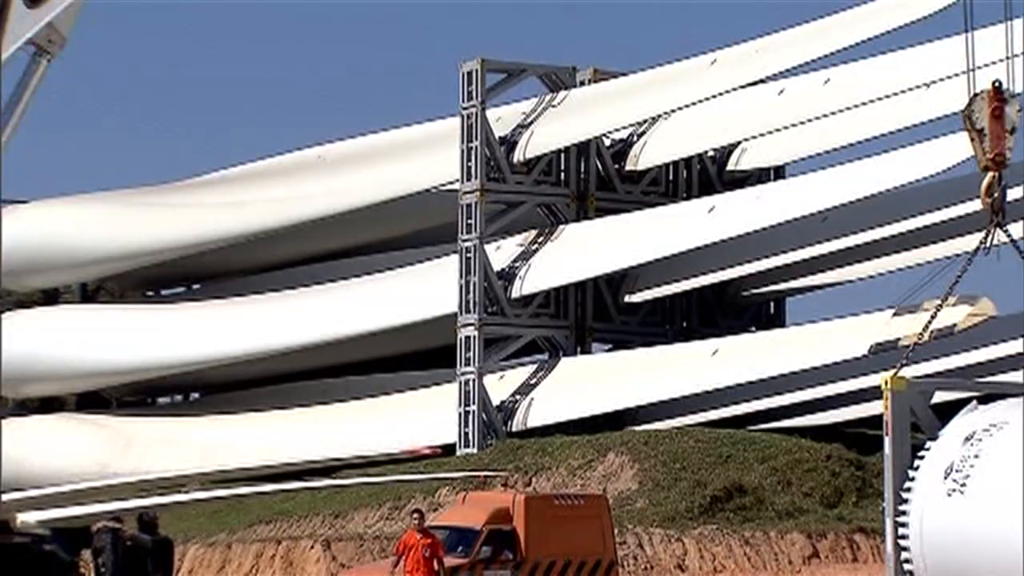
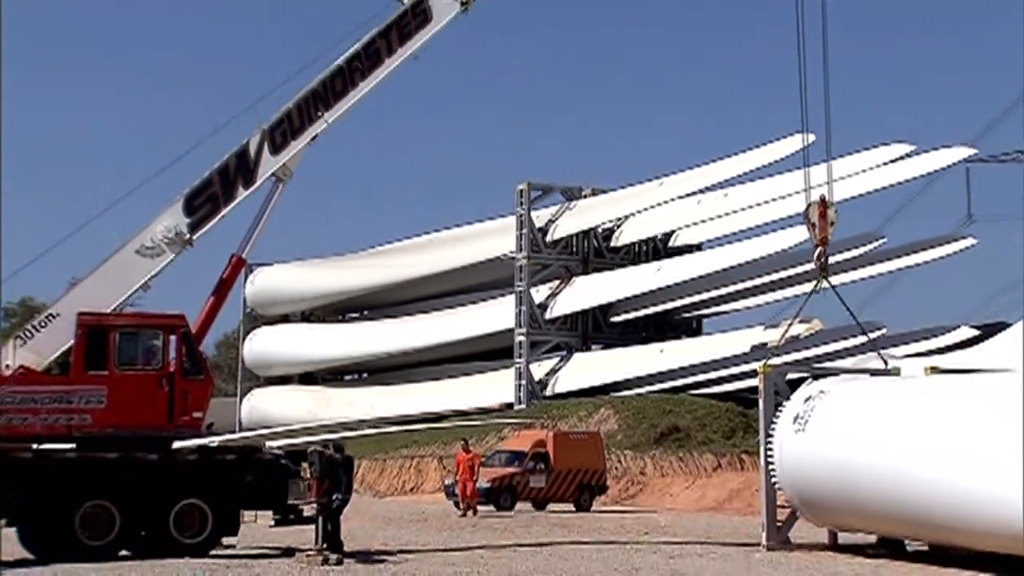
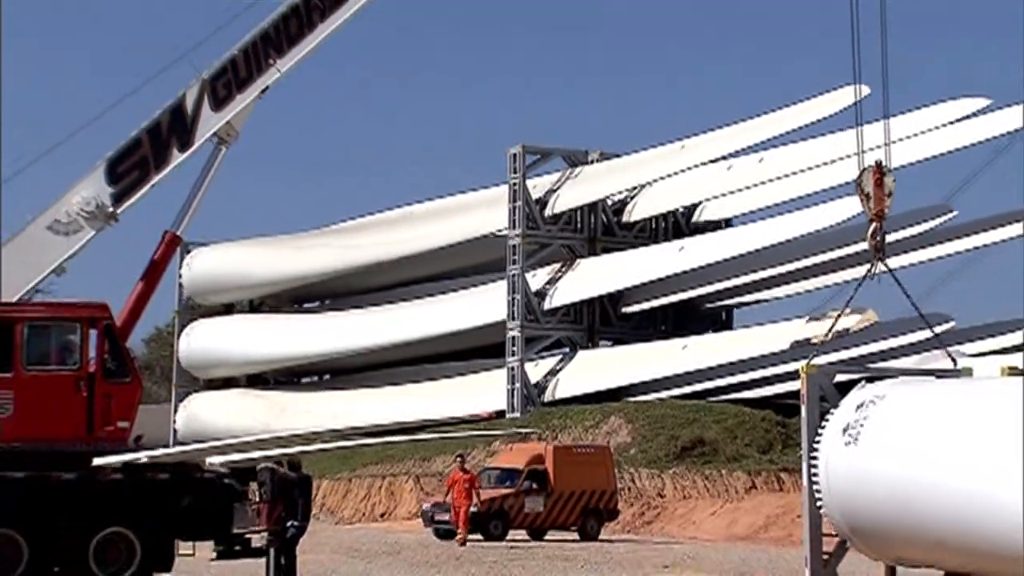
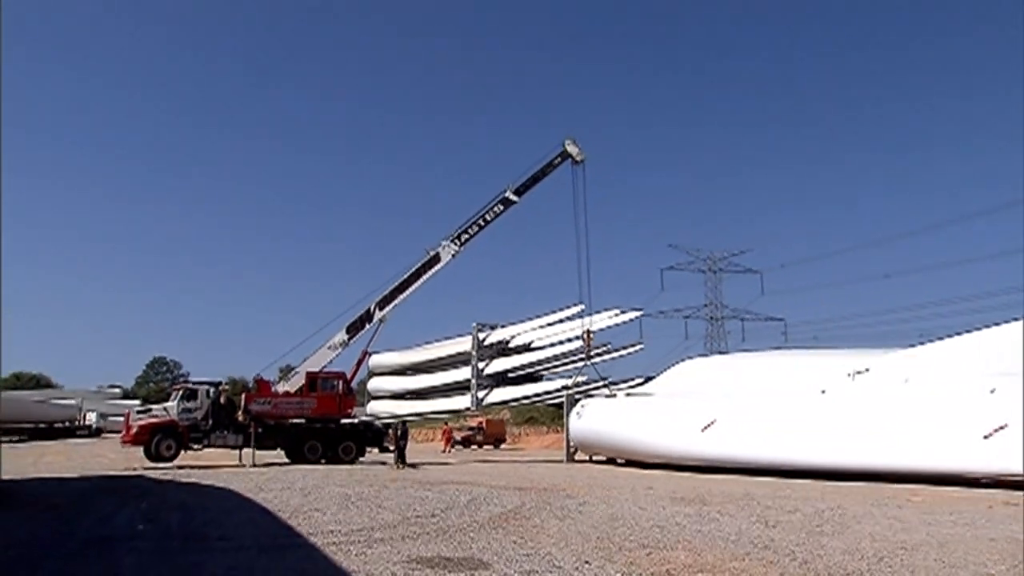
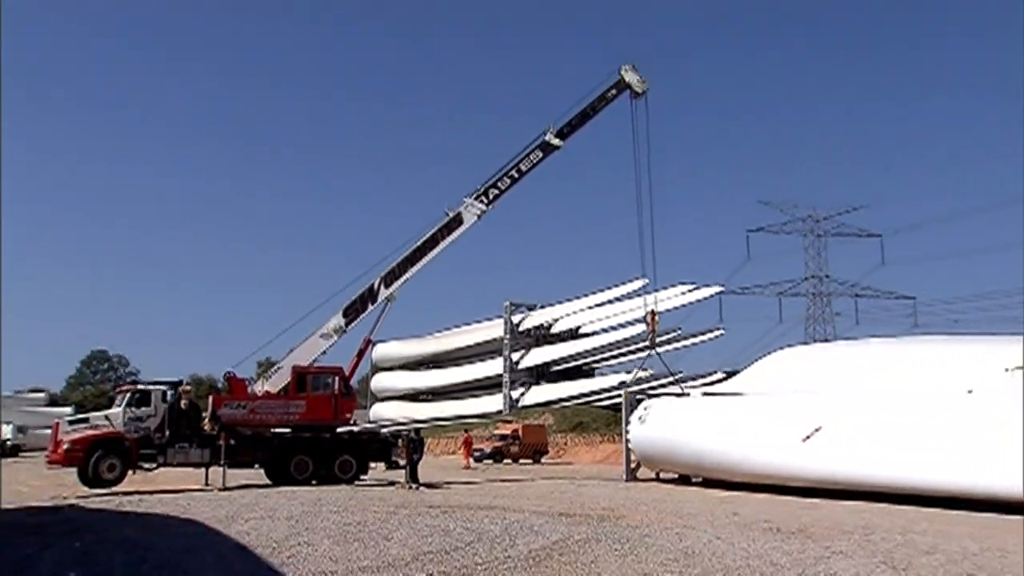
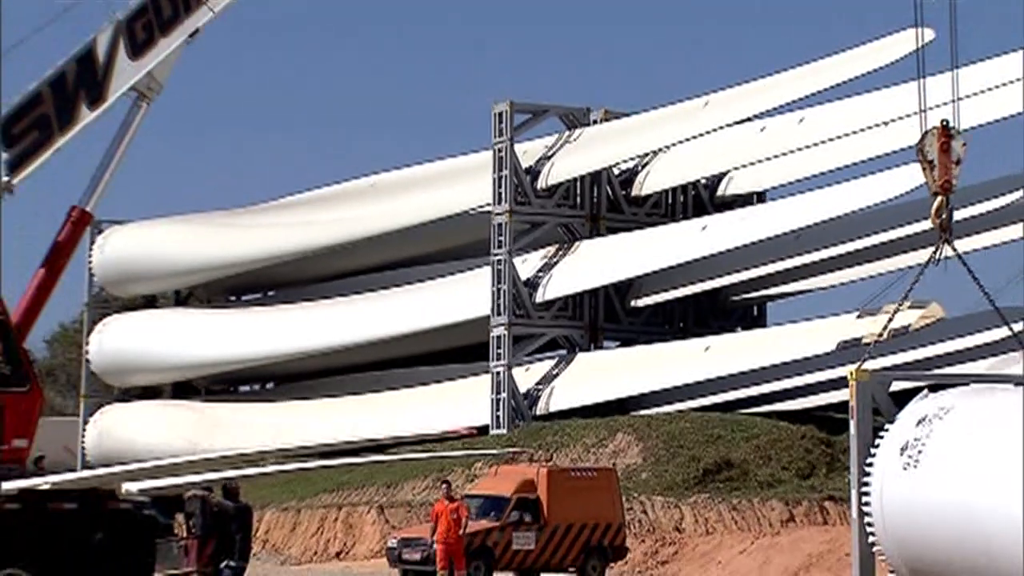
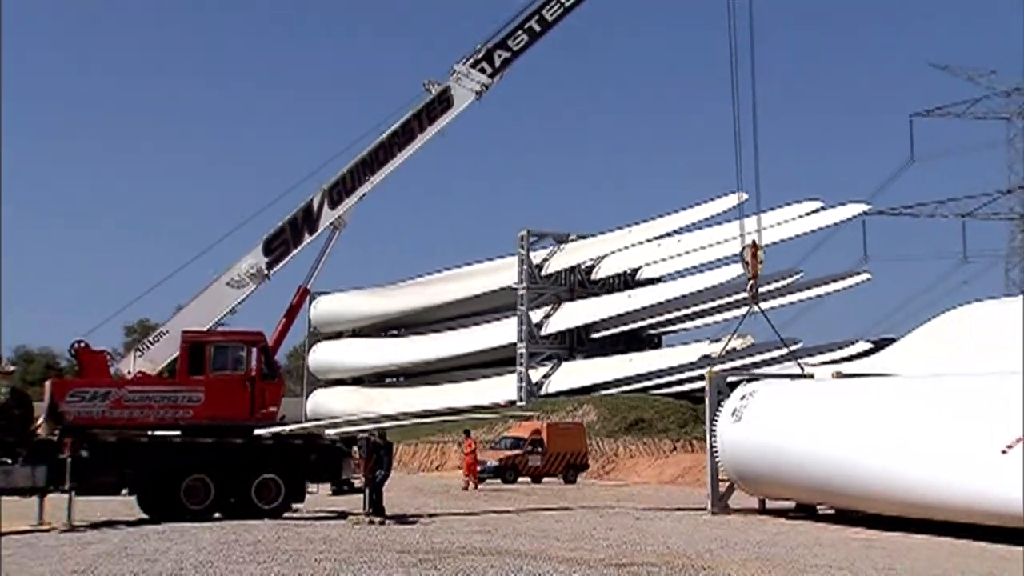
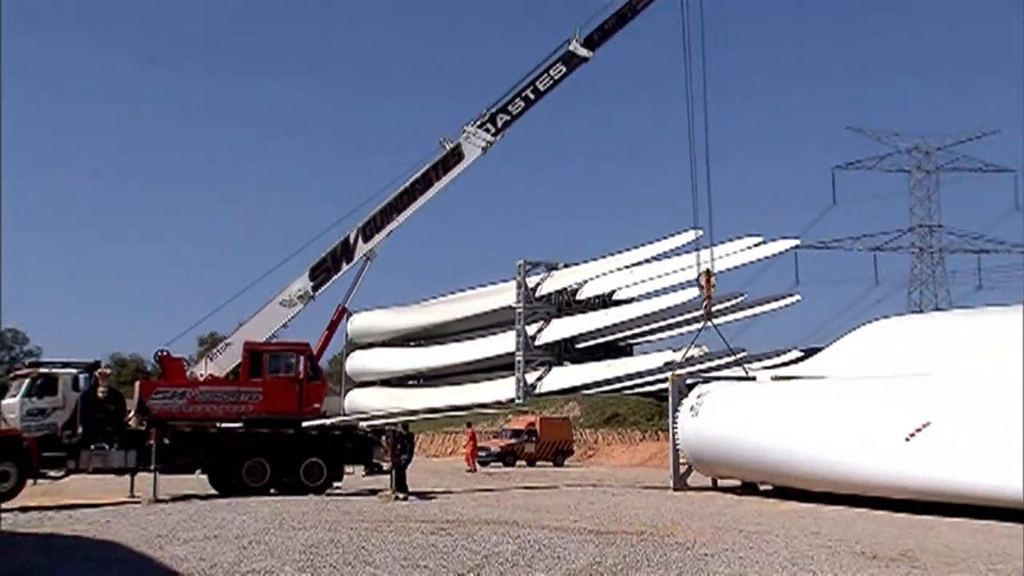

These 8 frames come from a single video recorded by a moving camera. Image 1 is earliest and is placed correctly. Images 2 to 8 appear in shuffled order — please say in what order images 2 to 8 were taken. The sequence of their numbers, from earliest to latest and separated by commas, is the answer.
6, 3, 2, 7, 8, 5, 4
